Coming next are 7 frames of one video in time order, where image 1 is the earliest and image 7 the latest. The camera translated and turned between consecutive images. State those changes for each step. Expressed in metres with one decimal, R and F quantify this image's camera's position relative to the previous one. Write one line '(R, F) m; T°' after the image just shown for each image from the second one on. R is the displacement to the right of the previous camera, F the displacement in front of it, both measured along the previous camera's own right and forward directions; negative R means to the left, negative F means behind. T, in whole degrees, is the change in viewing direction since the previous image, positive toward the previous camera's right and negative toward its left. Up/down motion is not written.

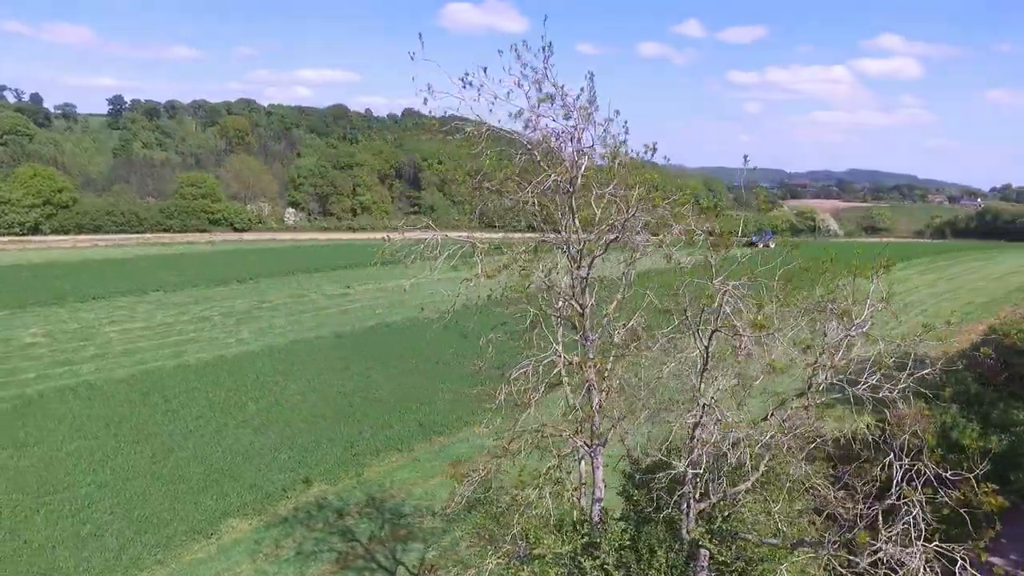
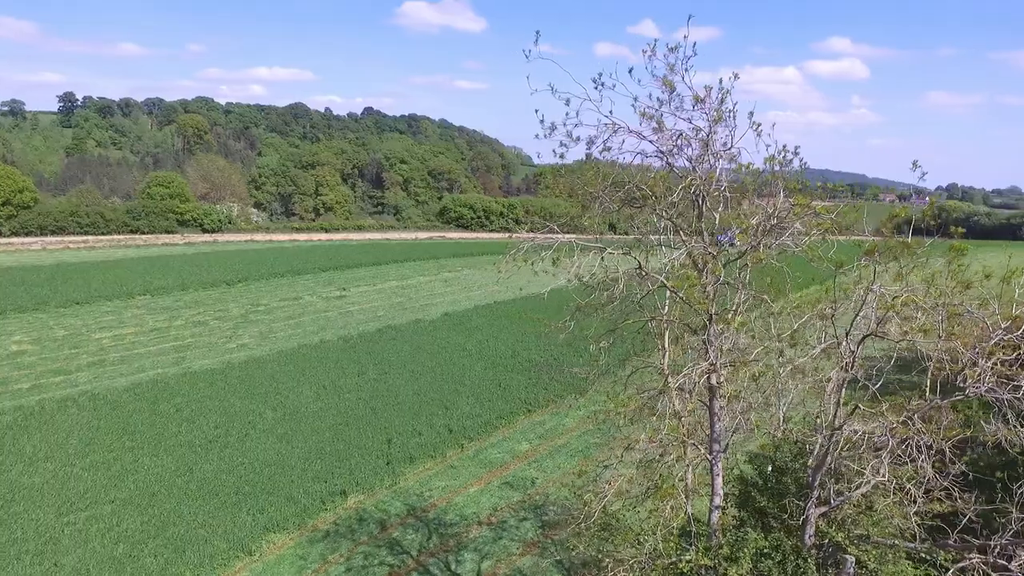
(-1.5, +0.3) m; +3°
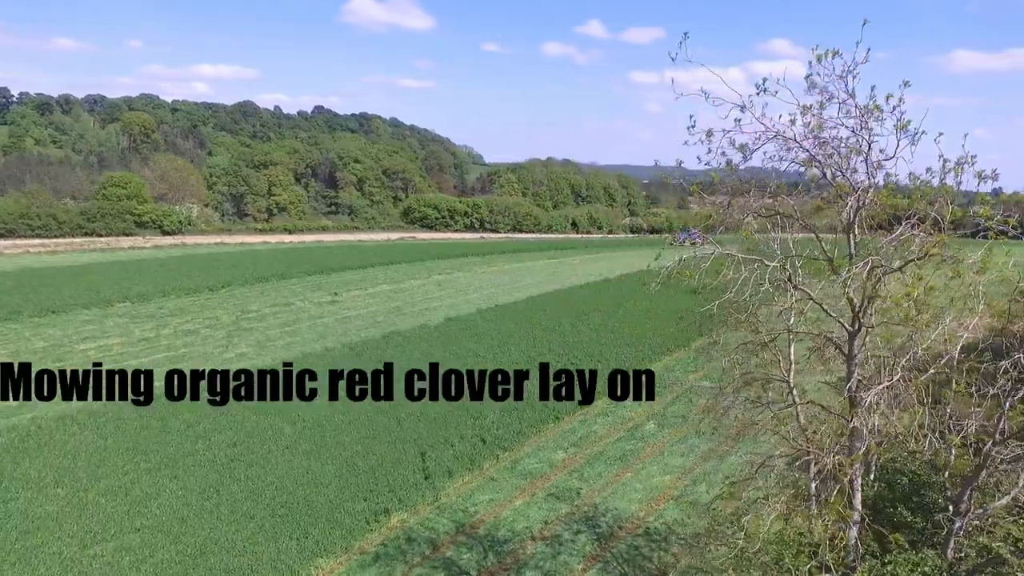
(-1.6, +0.5) m; +4°
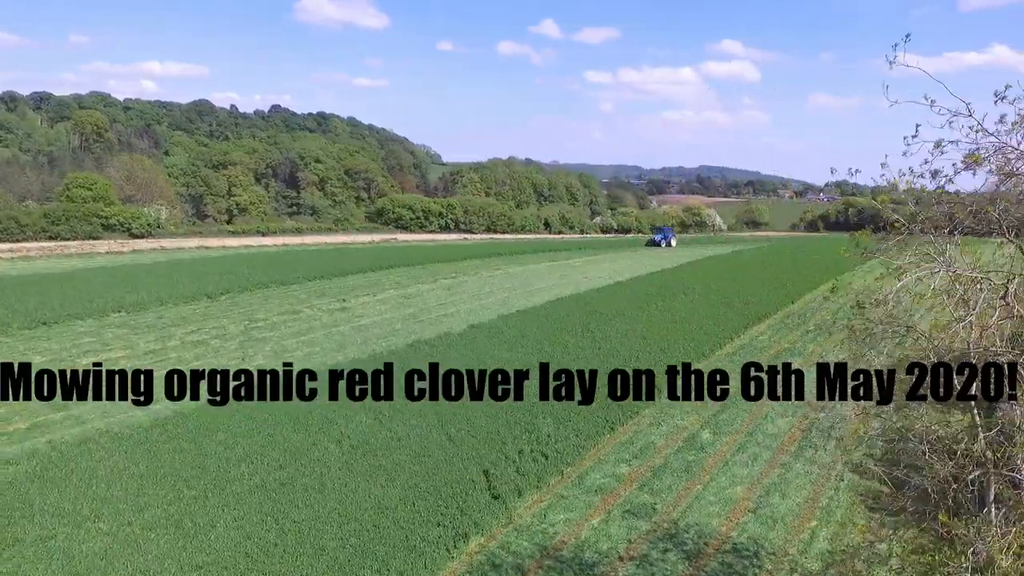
(-1.9, +0.7) m; +4°
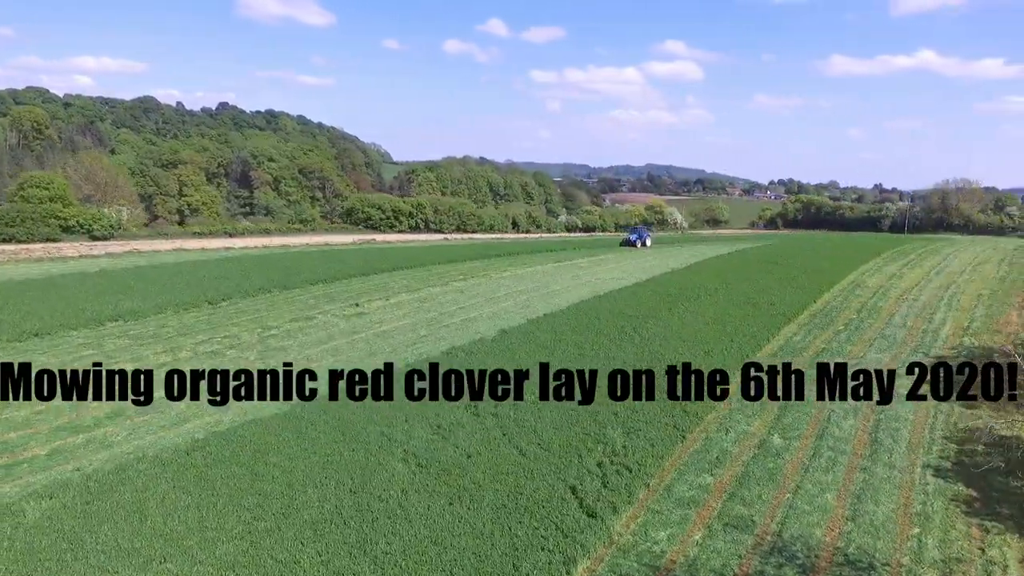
(-2.2, +0.9) m; +4°
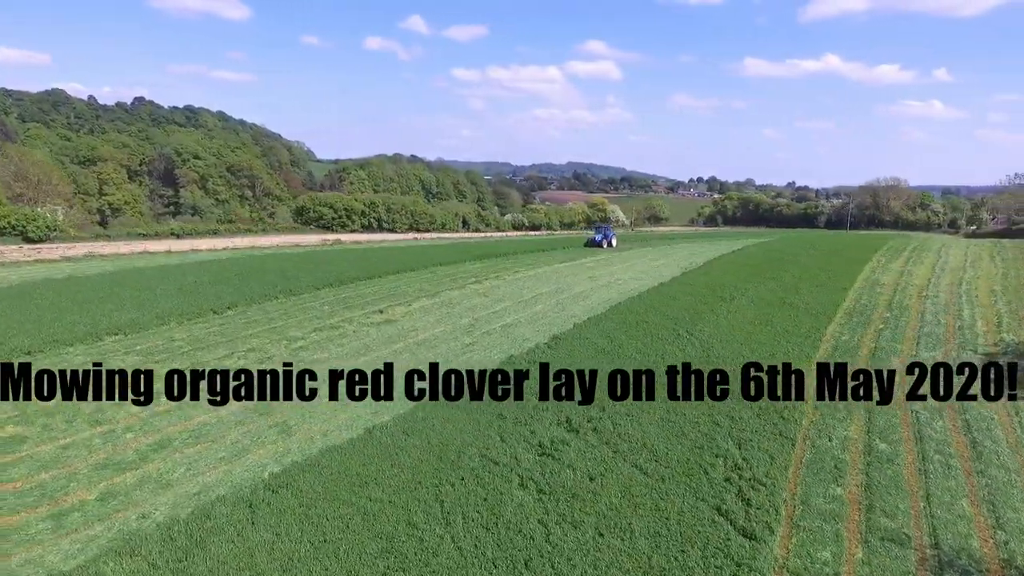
(-3.1, +1.4) m; +6°
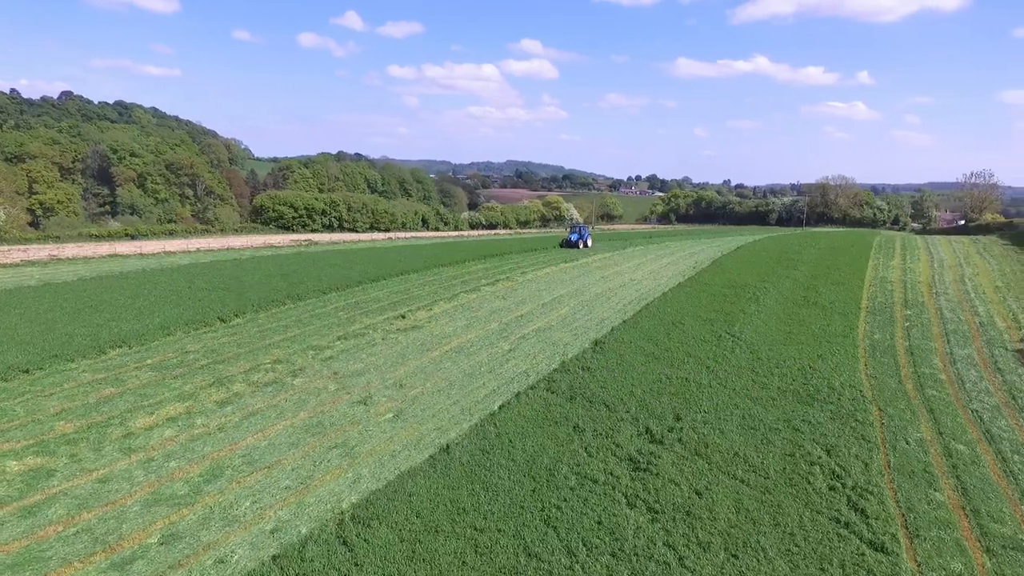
(-2.3, +1.1) m; +5°
